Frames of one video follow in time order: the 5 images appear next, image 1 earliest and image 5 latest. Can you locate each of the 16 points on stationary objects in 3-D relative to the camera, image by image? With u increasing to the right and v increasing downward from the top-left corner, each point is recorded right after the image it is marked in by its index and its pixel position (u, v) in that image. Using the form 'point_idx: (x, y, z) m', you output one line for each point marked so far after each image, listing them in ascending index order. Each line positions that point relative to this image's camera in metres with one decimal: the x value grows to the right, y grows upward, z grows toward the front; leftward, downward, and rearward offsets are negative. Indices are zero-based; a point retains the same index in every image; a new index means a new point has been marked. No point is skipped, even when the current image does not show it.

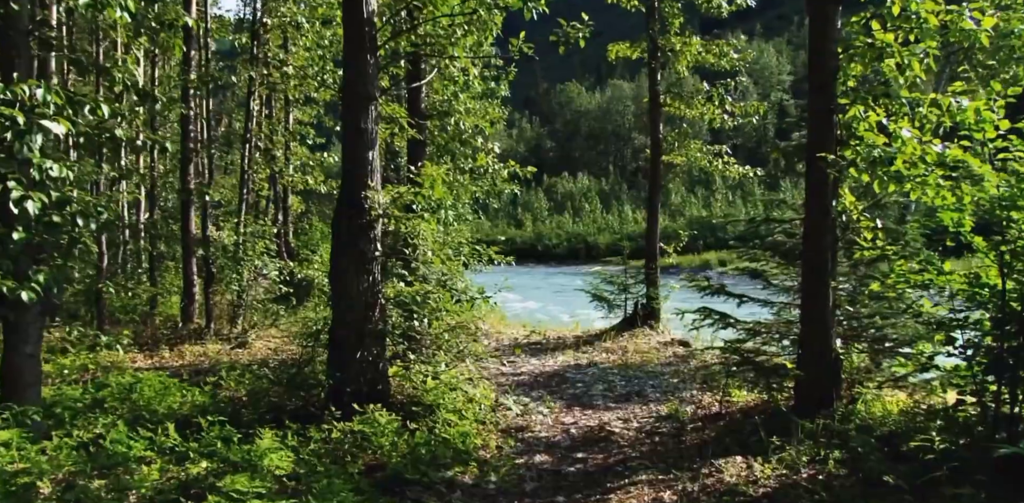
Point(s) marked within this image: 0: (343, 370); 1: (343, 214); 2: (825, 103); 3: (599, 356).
0: (-1.3, -0.9, +7.5) m
1: (-1.3, +0.3, +7.5) m
2: (+2.3, +1.1, +7.0) m
3: (+1.1, -1.4, +12.5) m
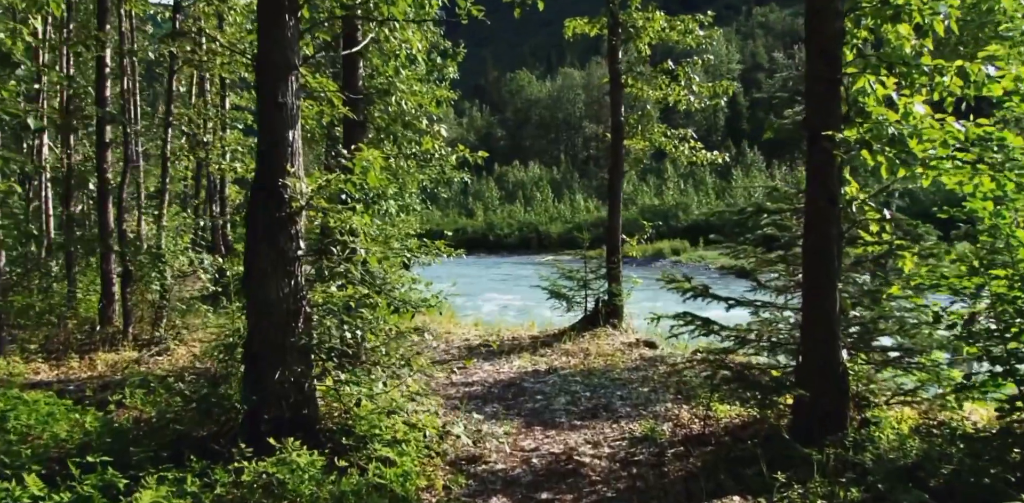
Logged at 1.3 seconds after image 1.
0: (-1.7, -0.9, +6.3) m
1: (-1.7, +0.3, +6.3) m
2: (+2.0, +1.1, +6.0) m
3: (+0.6, -1.3, +11.4) m
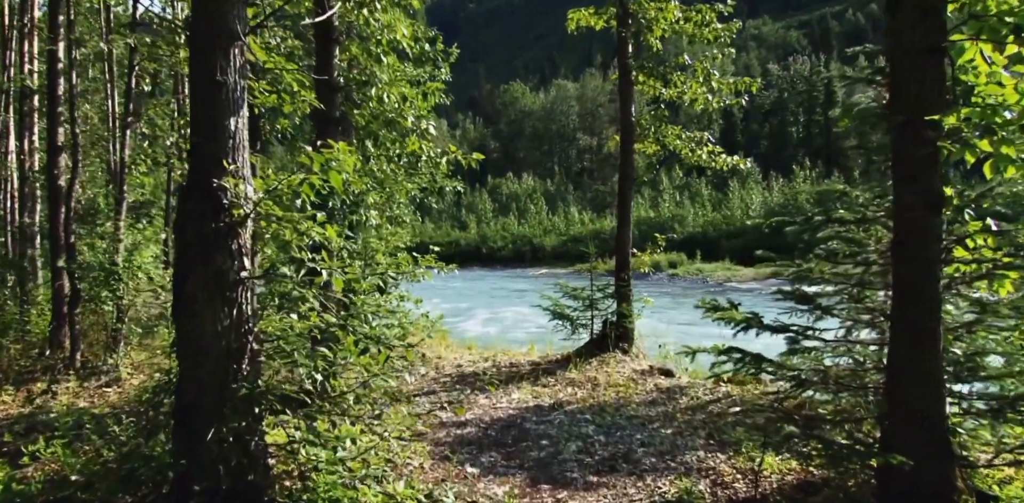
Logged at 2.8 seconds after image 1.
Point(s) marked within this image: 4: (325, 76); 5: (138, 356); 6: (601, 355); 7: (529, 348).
0: (-1.6, -1.0, +4.8) m
1: (-1.7, +0.2, +4.9) m
2: (+2.0, +1.0, +4.6) m
3: (+0.5, -1.5, +9.9) m
4: (-1.7, +1.6, +8.5) m
5: (-4.6, -1.3, +11.7) m
6: (+1.1, -1.3, +11.6) m
7: (+0.2, -1.3, +13.1) m
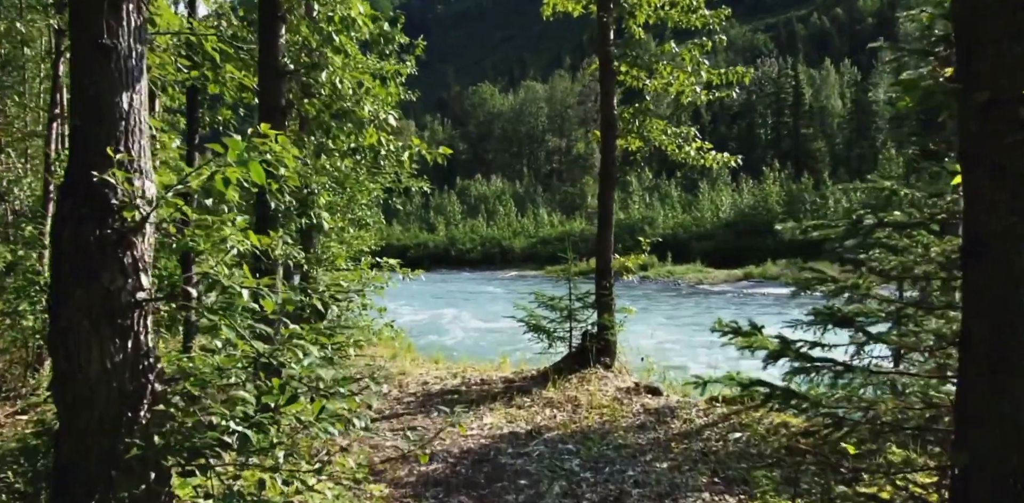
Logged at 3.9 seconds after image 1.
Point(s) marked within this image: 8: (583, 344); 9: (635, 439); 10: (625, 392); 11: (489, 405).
0: (-1.7, -1.1, +3.7) m
1: (-1.8, +0.1, +3.7) m
2: (+1.9, +1.0, +3.6) m
3: (+0.3, -1.6, +8.9) m
4: (-1.9, +1.5, +7.4) m
5: (-4.9, -1.4, +10.5) m
6: (+0.8, -1.3, +10.6) m
7: (-0.1, -1.4, +12.0) m
8: (+0.8, -1.0, +10.7) m
9: (+1.0, -1.6, +7.9) m
10: (+1.2, -1.4, +9.8) m
11: (-0.2, -1.5, +9.6) m
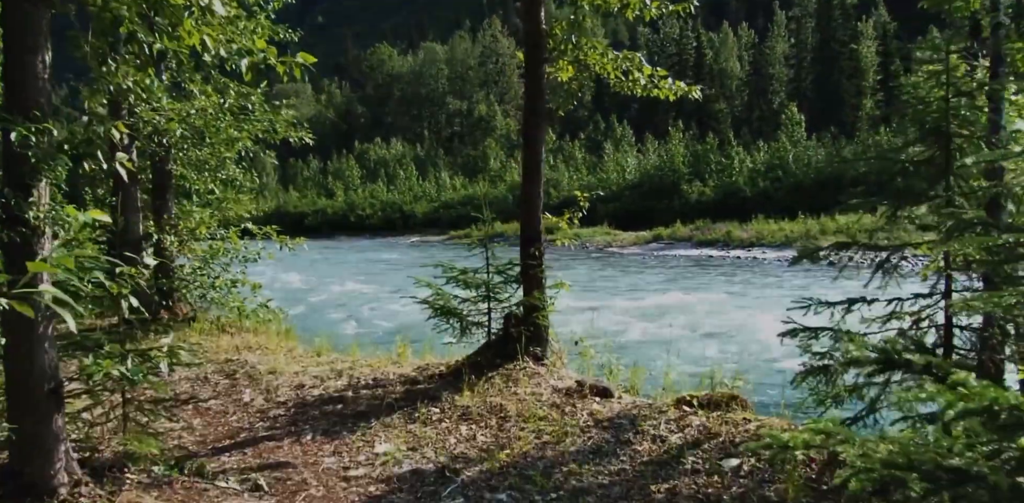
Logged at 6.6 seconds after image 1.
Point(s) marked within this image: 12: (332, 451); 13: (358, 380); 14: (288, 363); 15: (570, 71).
0: (-1.9, -1.0, +1.0) m
1: (-1.9, +0.2, +1.0) m
2: (+1.8, +1.1, +1.2) m
3: (-0.4, -1.3, +6.4) m
4: (-2.4, +1.7, +4.6) m
5: (-5.7, -1.1, +7.4) m
6: (-0.1, -1.0, +8.1) m
7: (-1.1, -1.0, +9.4) m
8: (0.0, -0.7, +8.3) m
9: (+0.5, -1.3, +5.5) m
10: (+0.4, -1.1, +7.4) m
11: (-0.9, -1.2, +7.0) m
12: (-1.2, -1.3, +6.3) m
13: (-1.3, -1.1, +8.4) m
14: (-2.2, -1.1, +9.5) m
15: (+0.6, +1.7, +8.9) m
